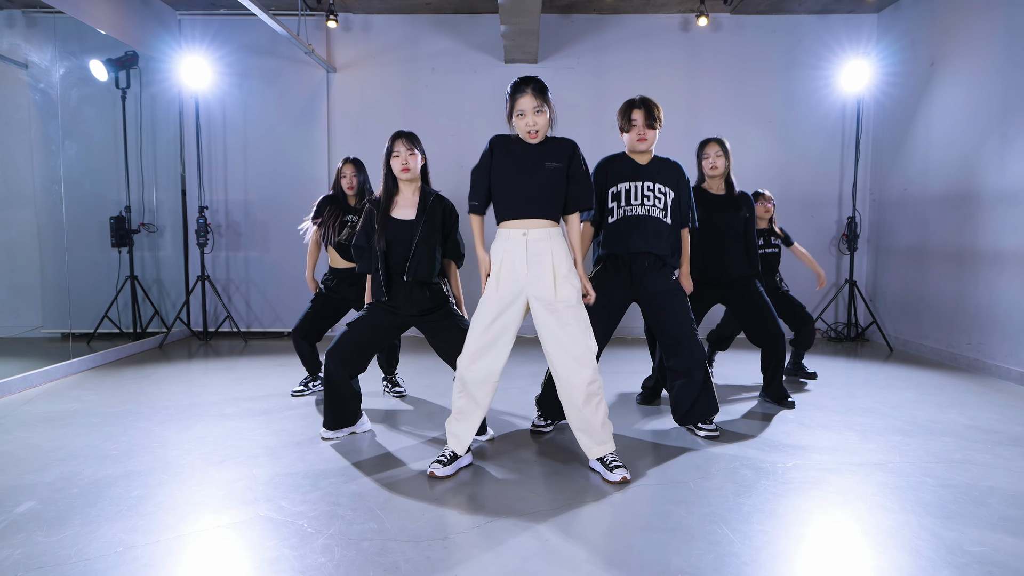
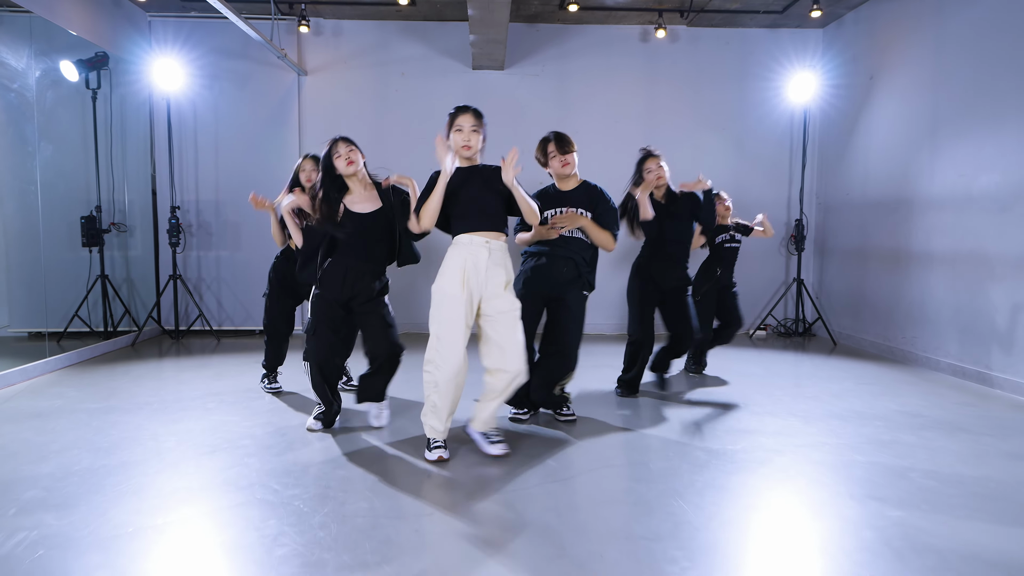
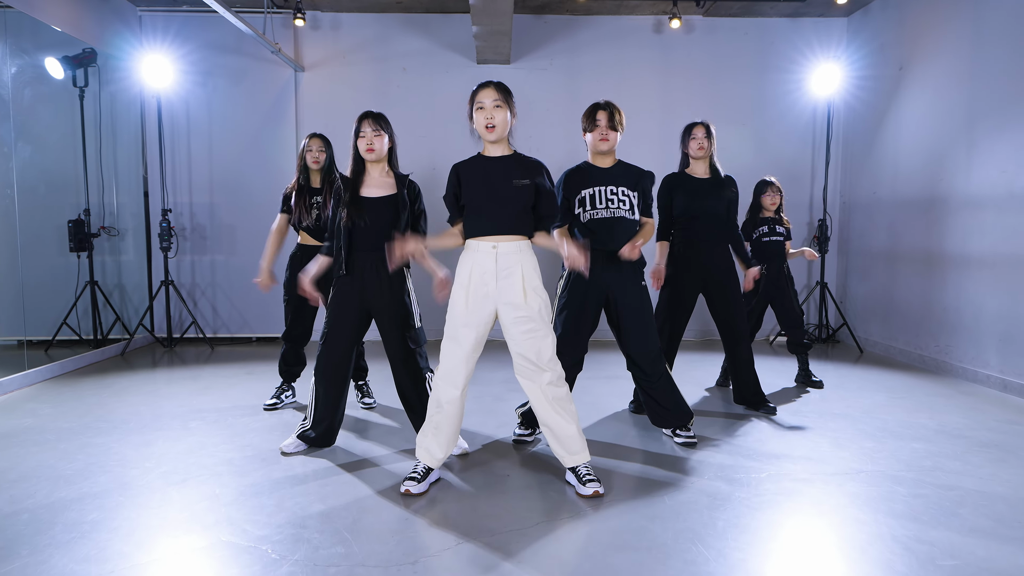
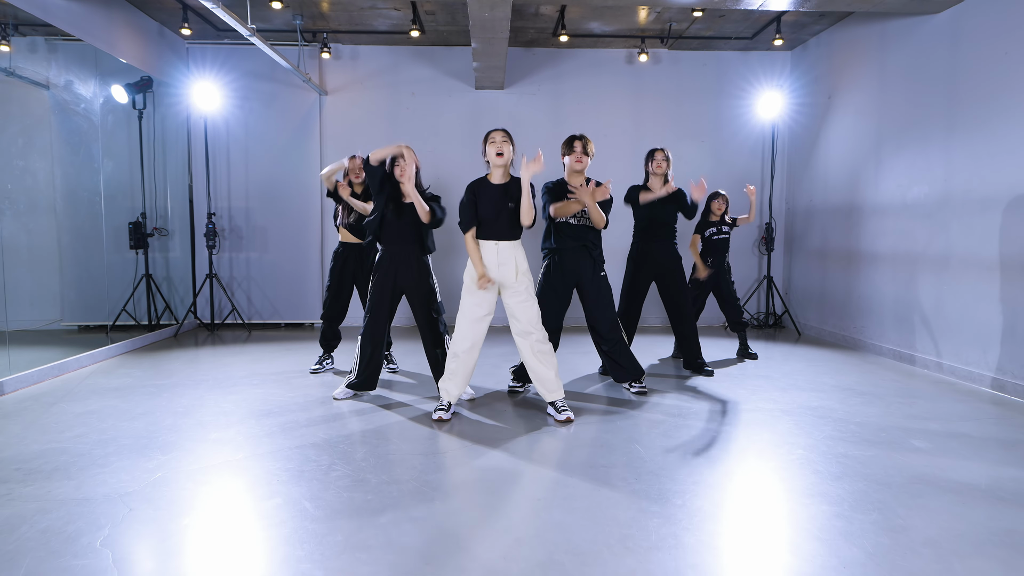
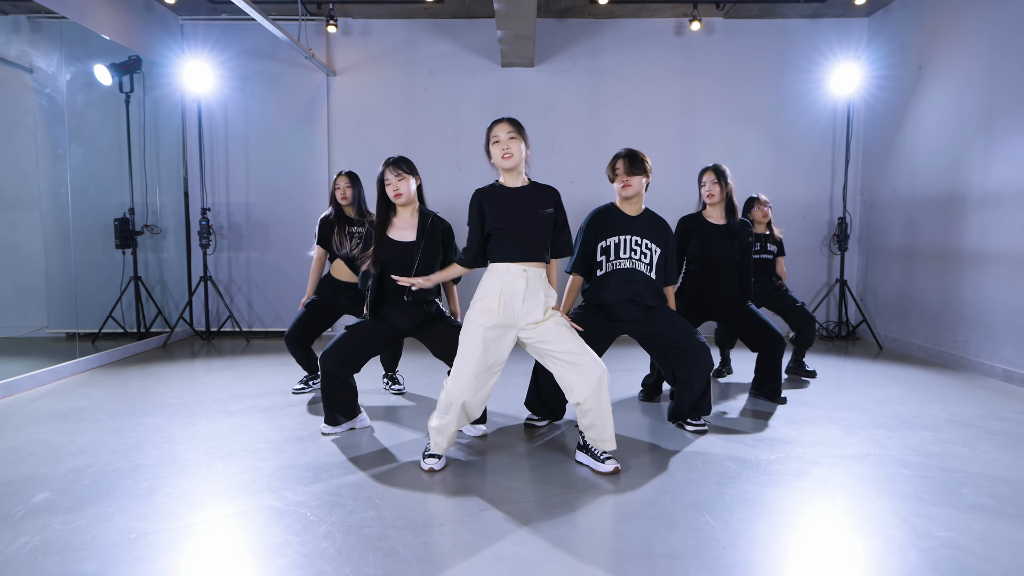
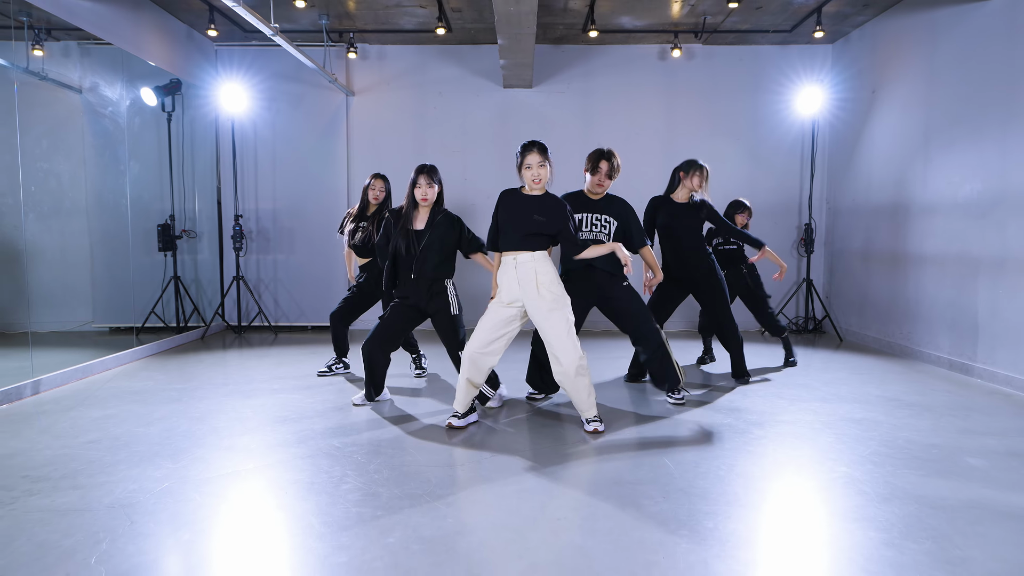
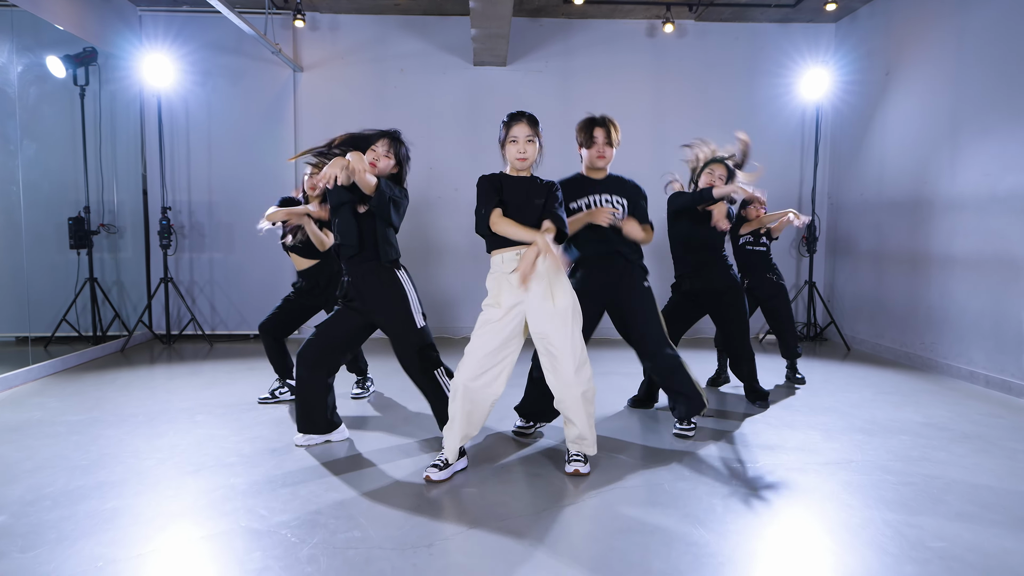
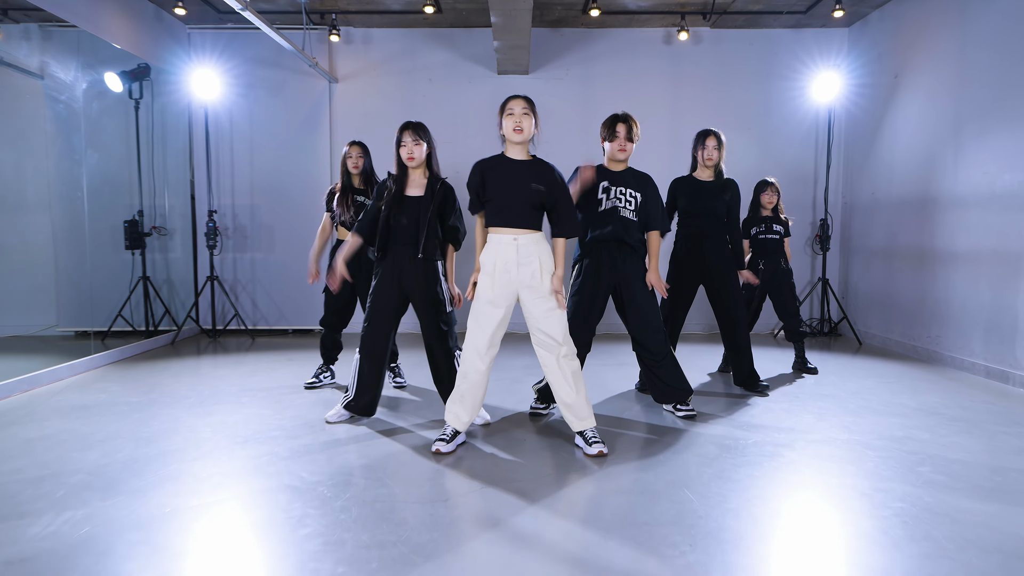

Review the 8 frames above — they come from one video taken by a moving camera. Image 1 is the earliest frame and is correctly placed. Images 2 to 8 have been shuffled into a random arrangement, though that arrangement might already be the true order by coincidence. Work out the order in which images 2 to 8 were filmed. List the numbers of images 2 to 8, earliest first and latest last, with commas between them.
5, 6, 8, 3, 4, 2, 7
